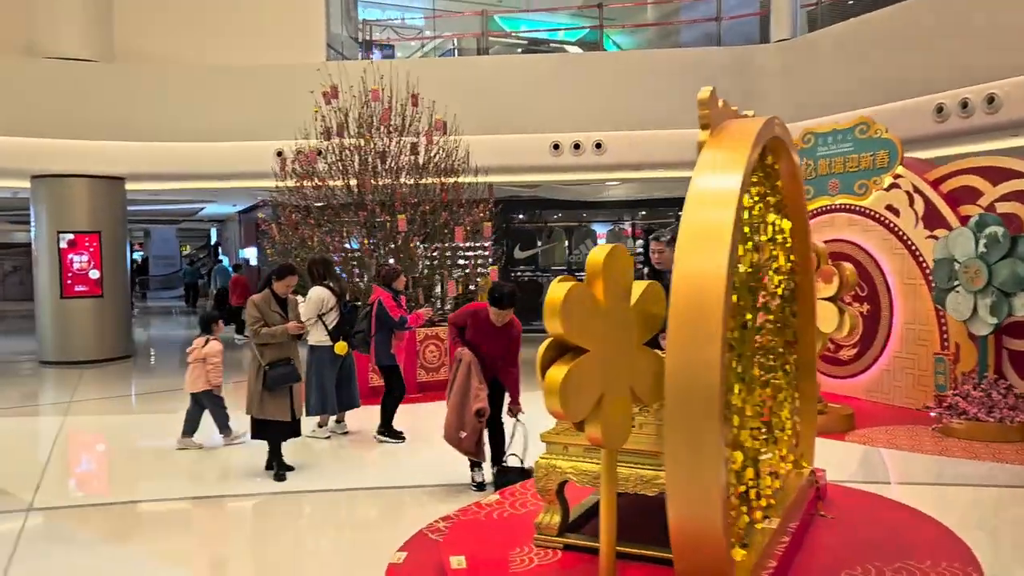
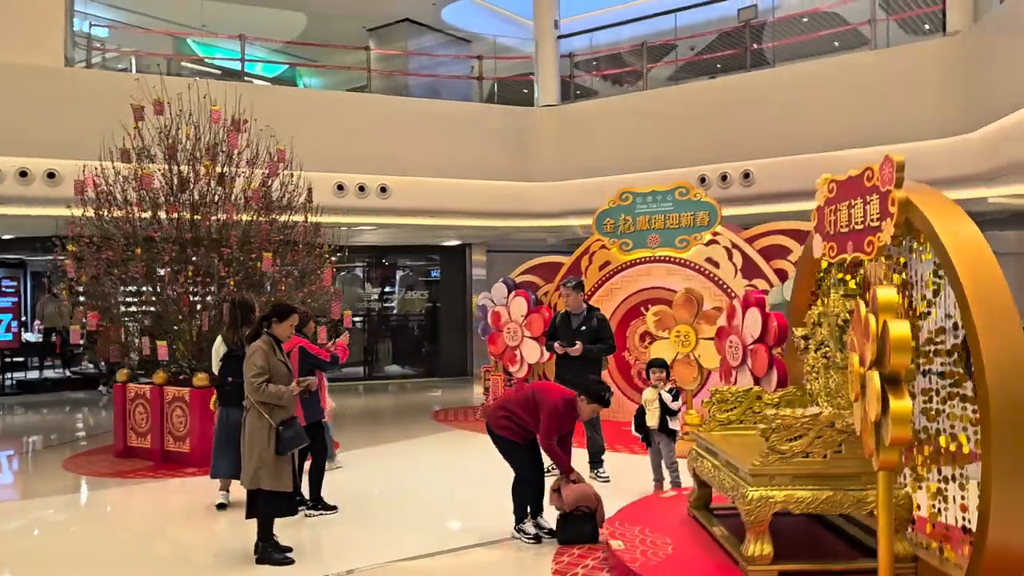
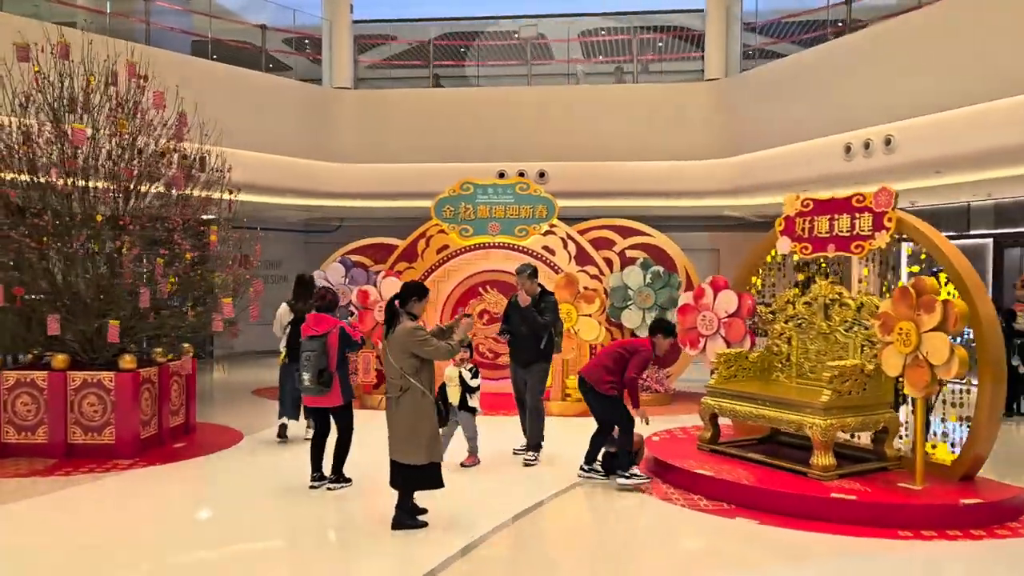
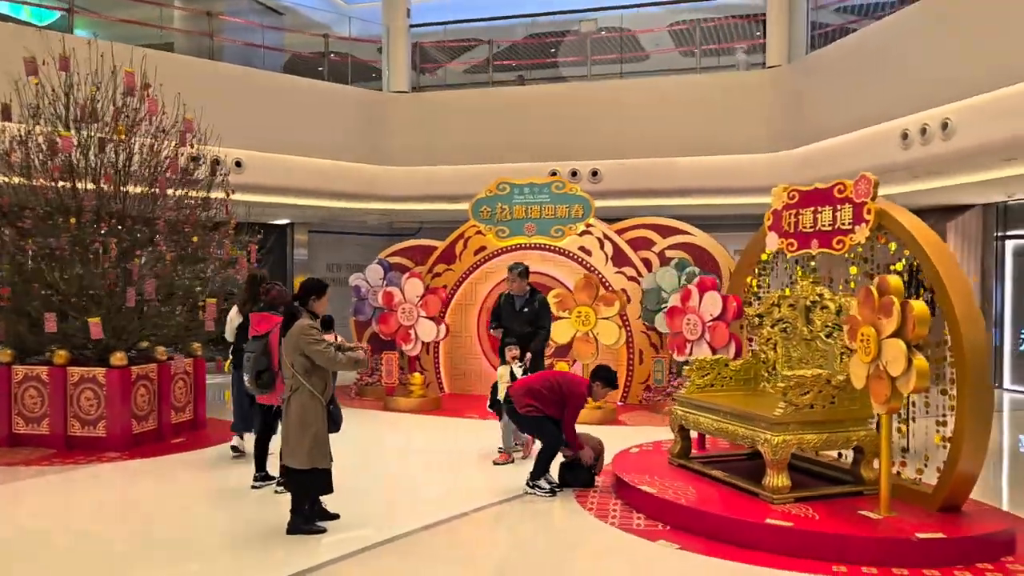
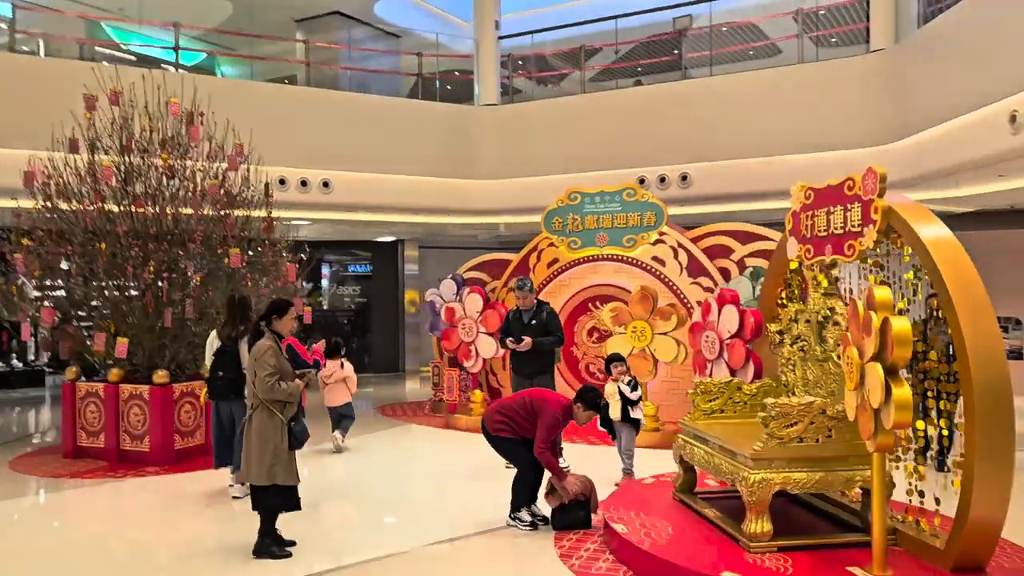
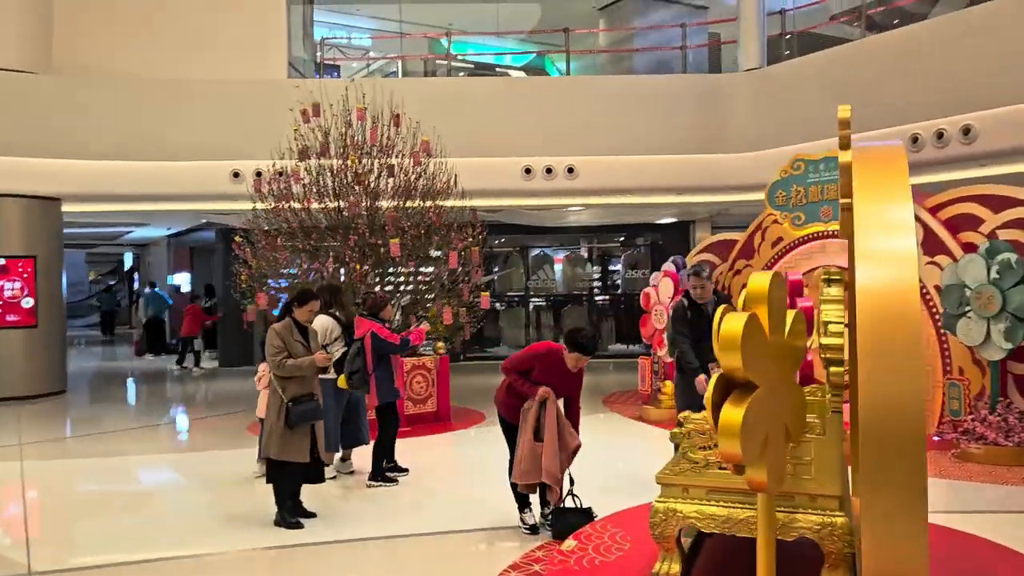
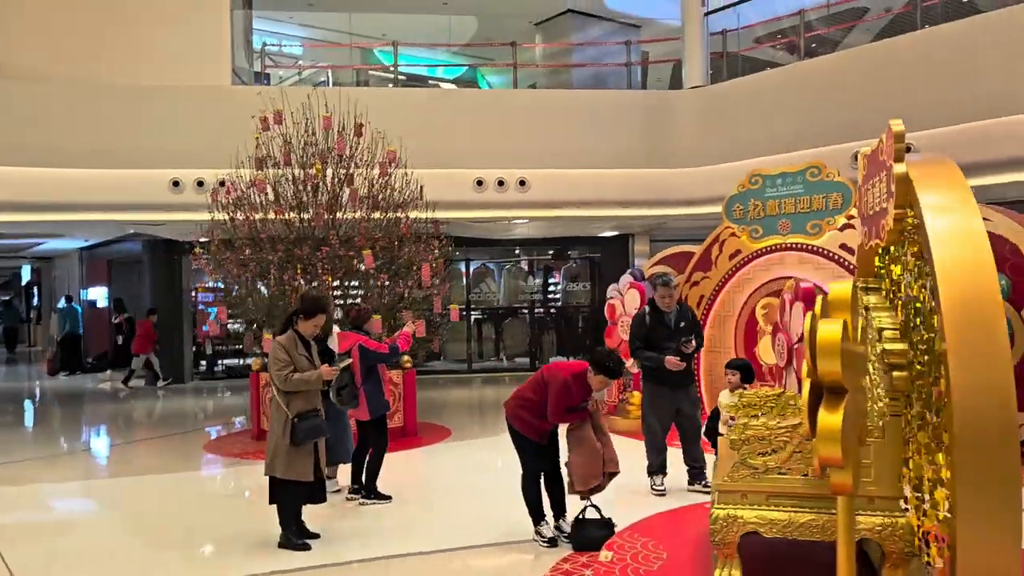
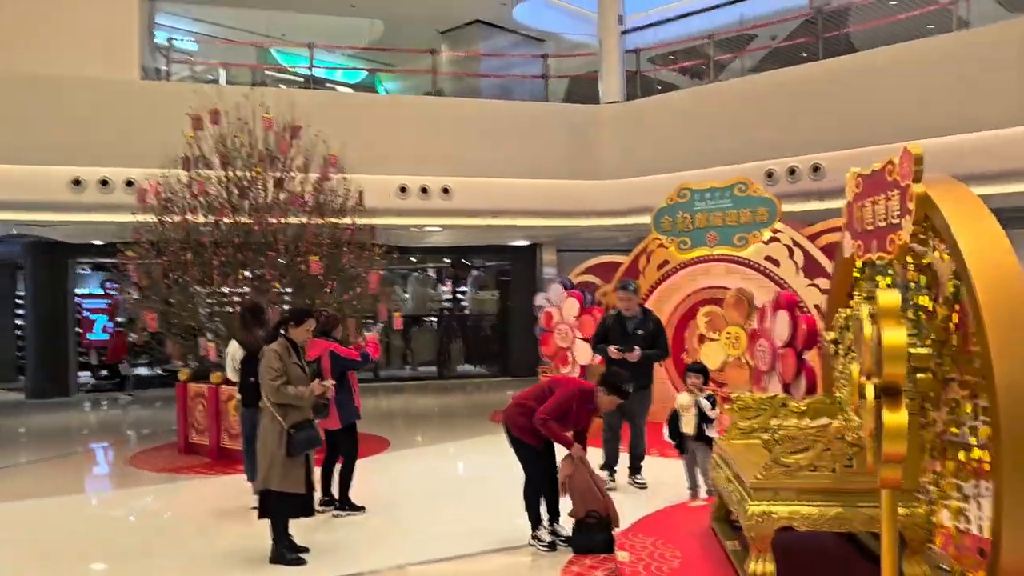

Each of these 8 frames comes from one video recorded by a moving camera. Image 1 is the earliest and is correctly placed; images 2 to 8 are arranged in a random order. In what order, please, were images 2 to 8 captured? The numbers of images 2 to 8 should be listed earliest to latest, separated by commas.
6, 7, 8, 2, 5, 4, 3
